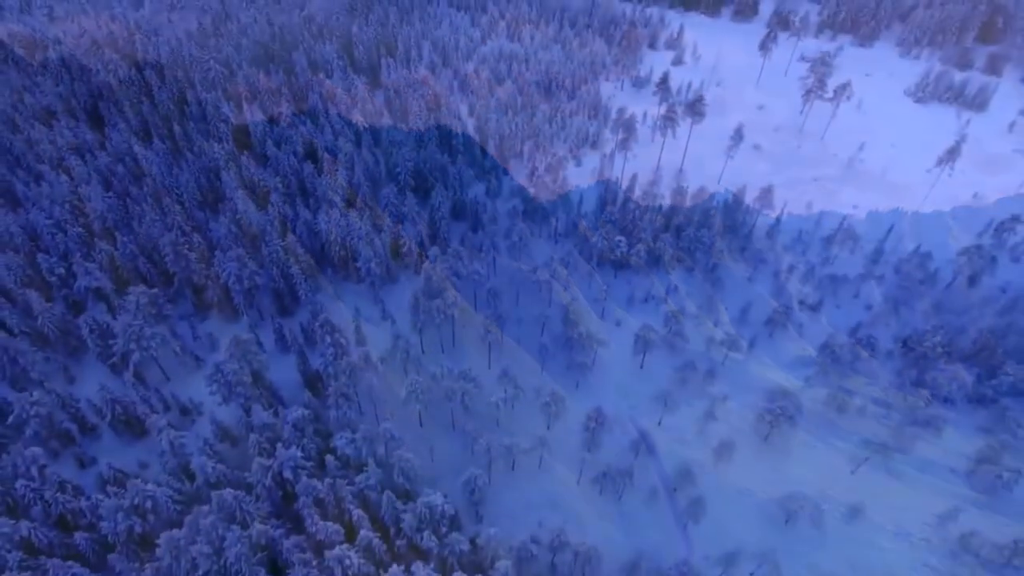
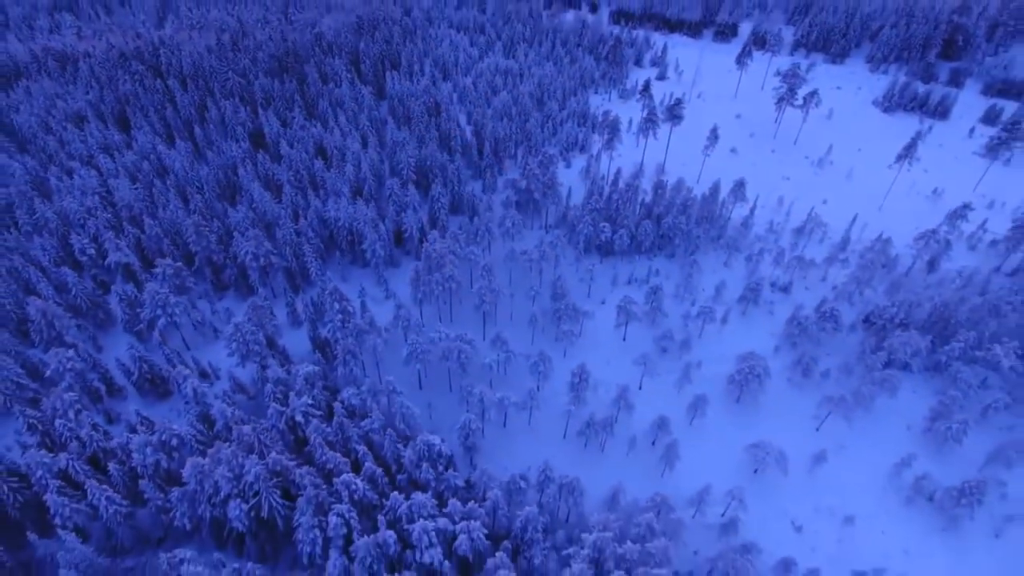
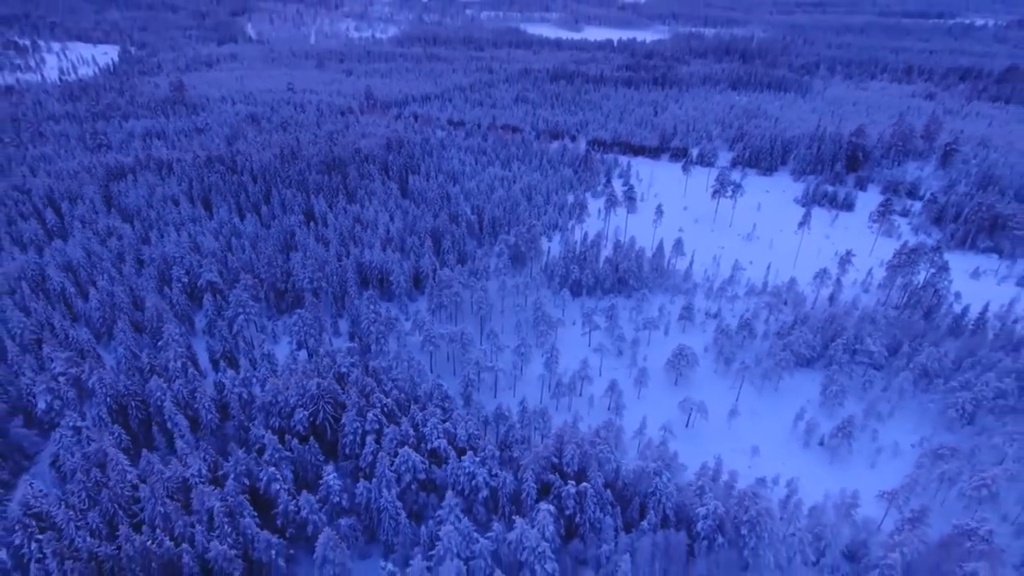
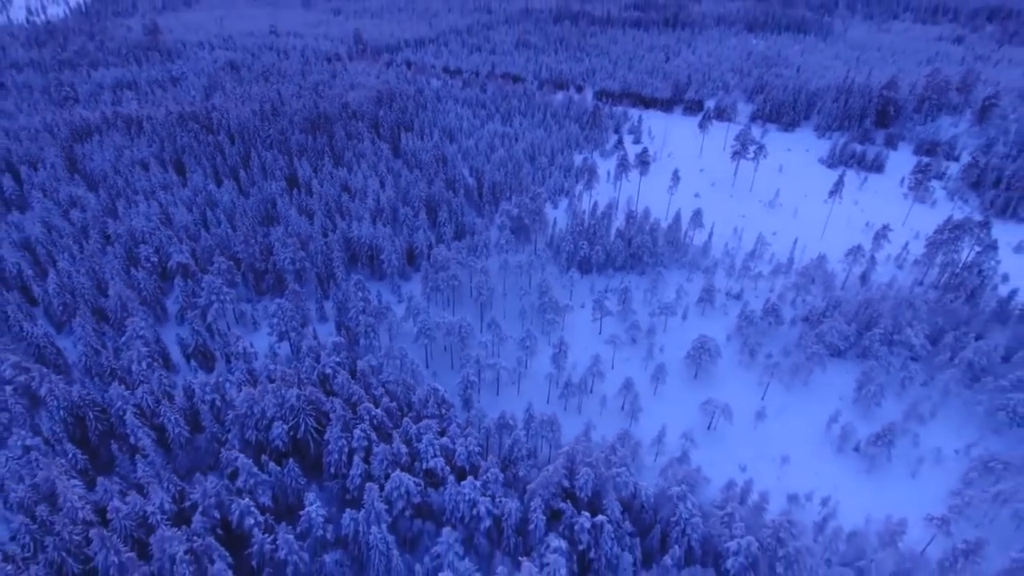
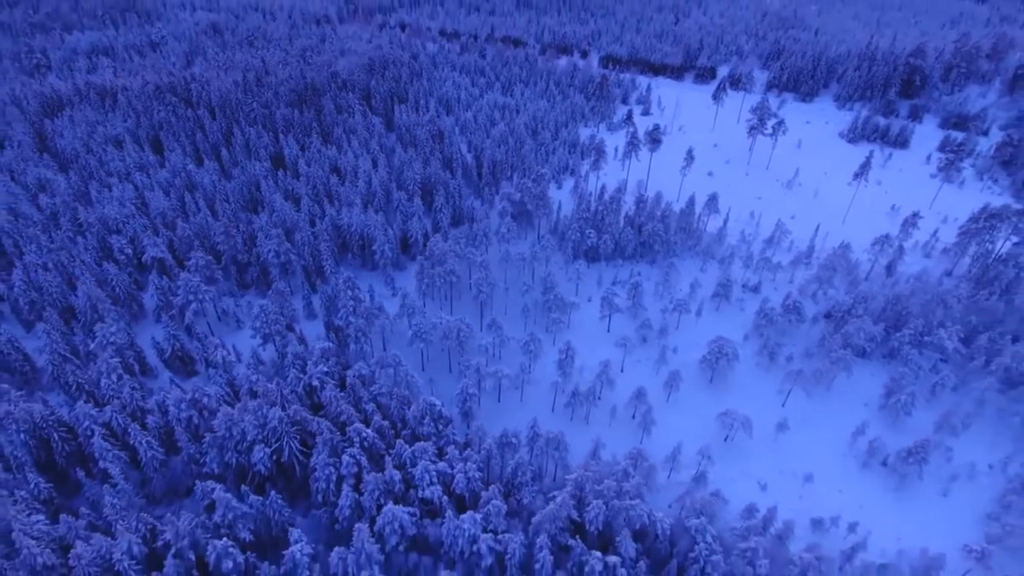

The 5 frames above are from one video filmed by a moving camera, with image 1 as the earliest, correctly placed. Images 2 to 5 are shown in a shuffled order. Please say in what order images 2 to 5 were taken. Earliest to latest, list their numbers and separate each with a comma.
2, 5, 4, 3
